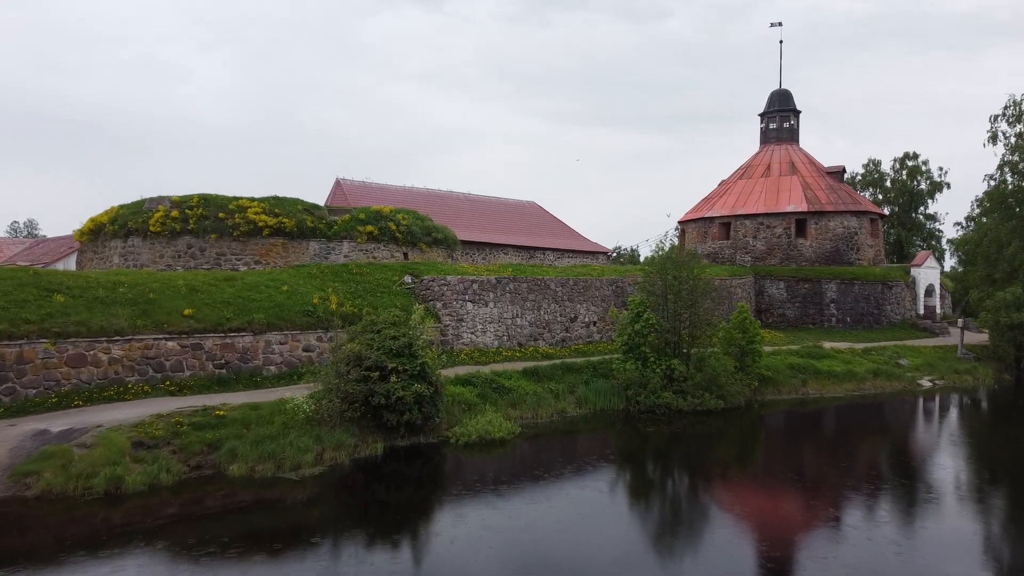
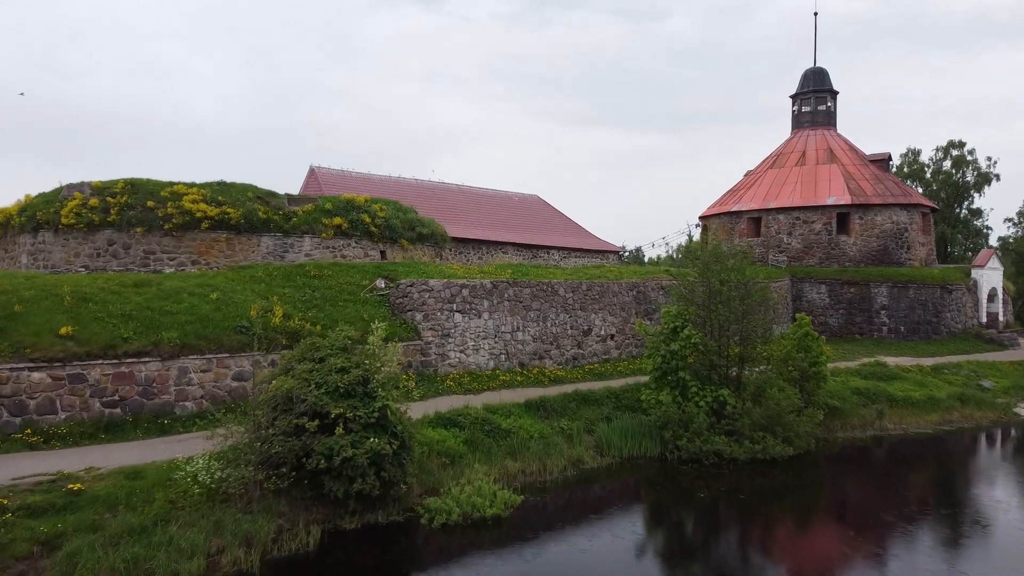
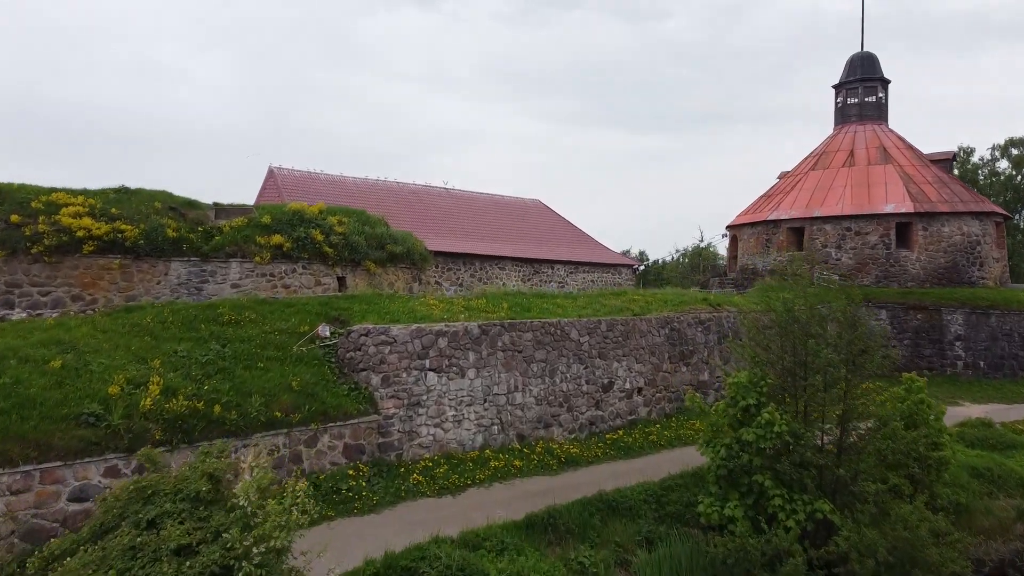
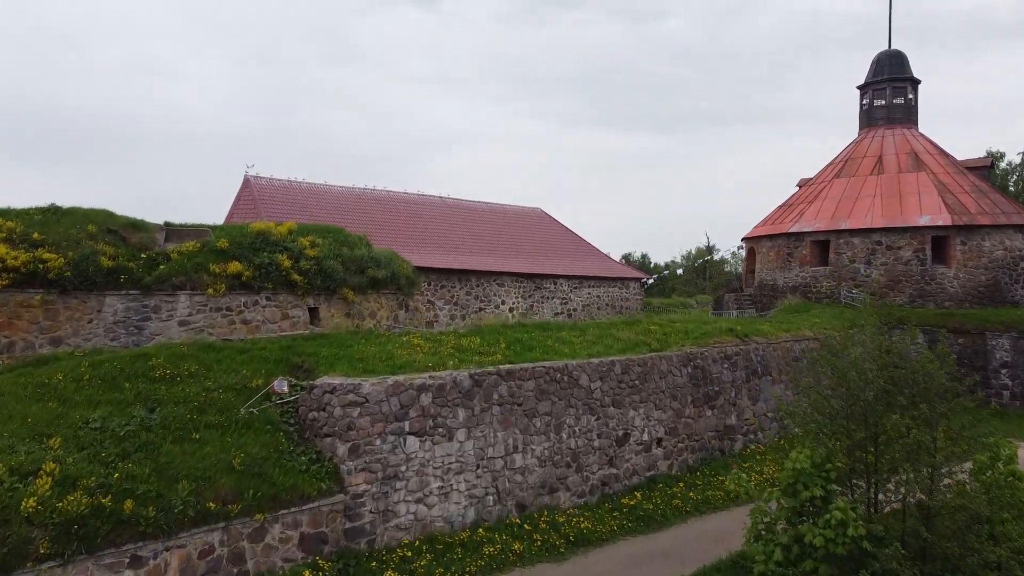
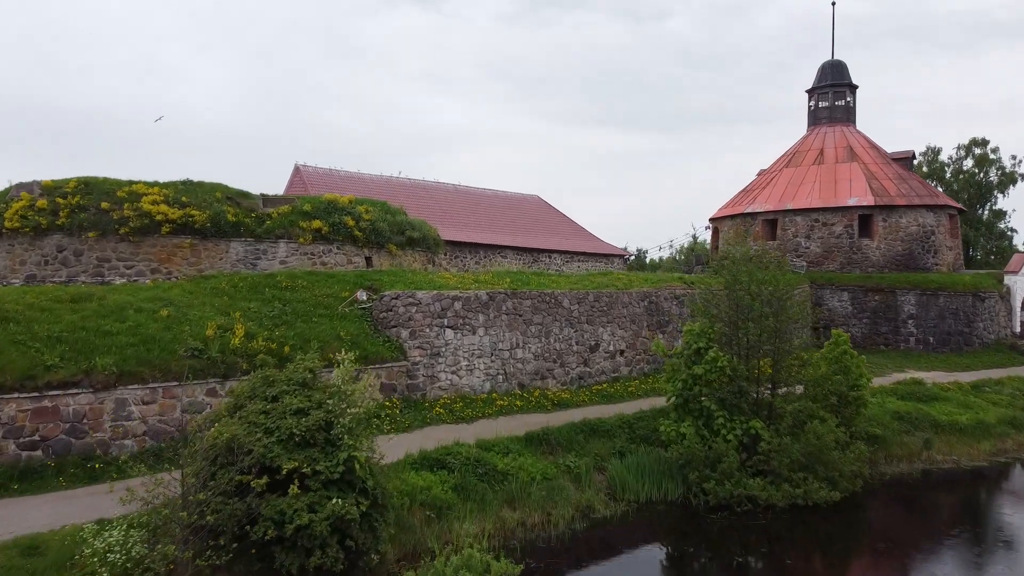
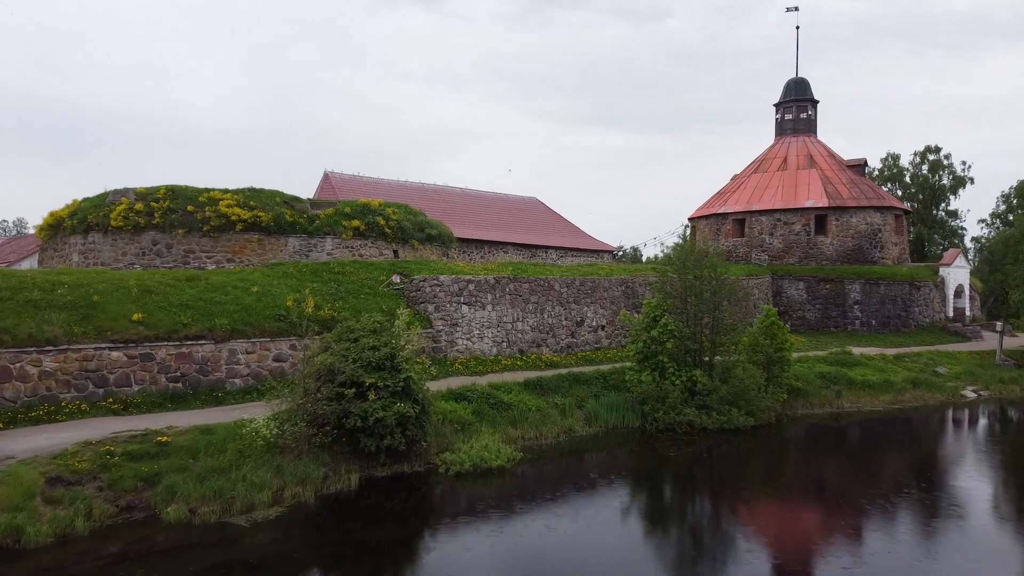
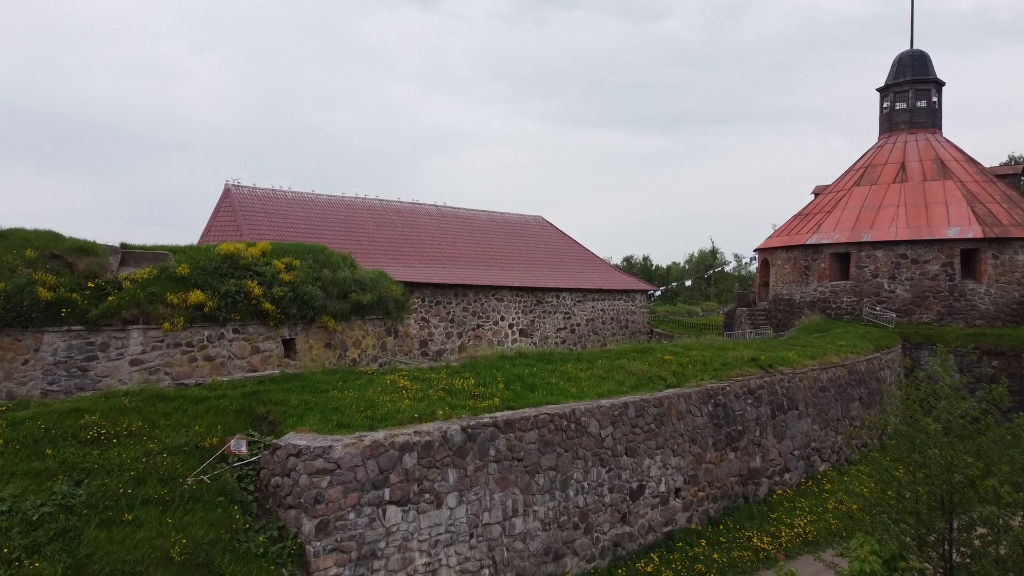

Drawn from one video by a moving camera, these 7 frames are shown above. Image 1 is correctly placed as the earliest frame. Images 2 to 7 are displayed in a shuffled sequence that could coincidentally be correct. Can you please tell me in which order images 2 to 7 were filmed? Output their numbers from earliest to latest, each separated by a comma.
6, 2, 5, 3, 4, 7
